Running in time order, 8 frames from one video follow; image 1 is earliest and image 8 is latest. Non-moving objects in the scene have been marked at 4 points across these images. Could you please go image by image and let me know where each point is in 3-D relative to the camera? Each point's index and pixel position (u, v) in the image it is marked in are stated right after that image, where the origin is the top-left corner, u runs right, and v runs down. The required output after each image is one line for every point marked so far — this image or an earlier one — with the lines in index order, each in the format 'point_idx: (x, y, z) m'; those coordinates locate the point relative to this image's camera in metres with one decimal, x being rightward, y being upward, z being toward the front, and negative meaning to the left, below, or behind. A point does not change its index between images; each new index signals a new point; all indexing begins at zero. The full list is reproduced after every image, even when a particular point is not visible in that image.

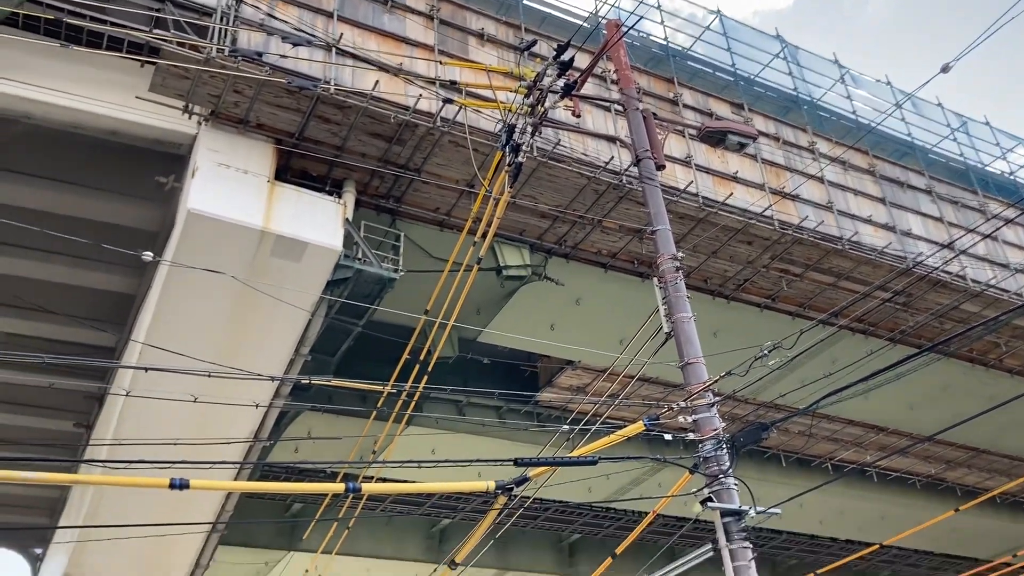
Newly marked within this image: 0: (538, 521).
0: (+0.5, -4.8, +19.0) m
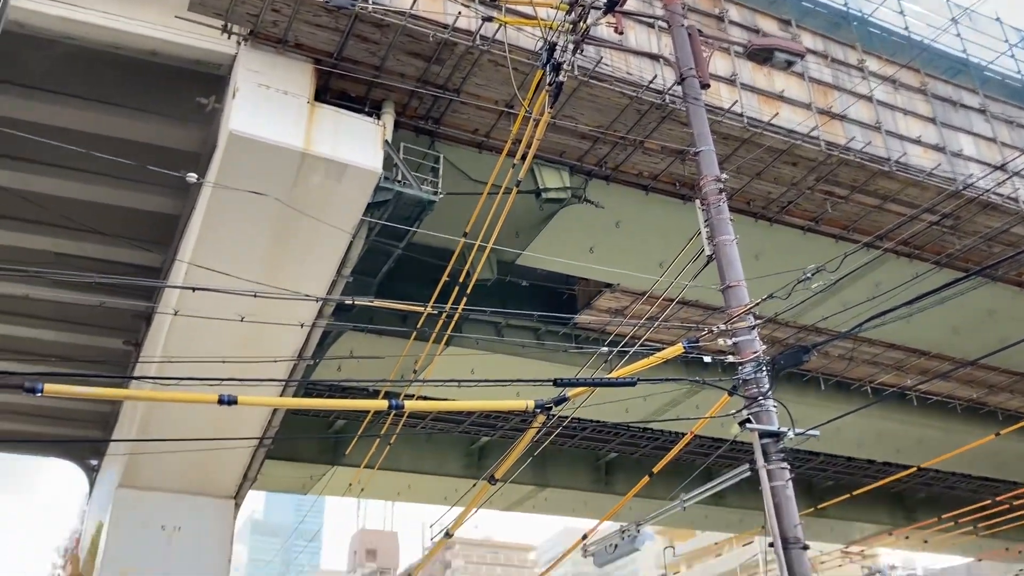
0: (+1.3, -3.2, +19.3) m
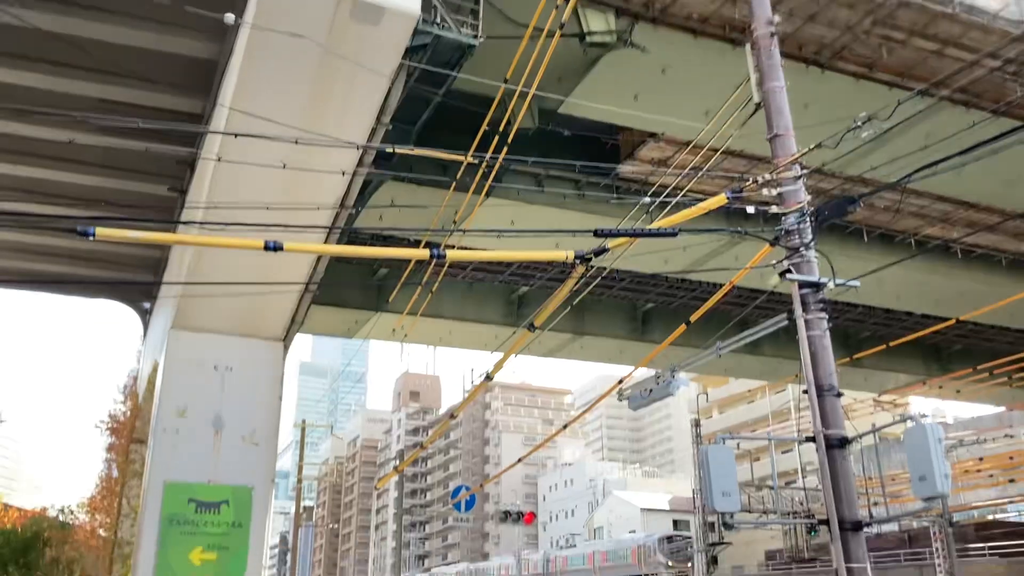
0: (+2.1, 0.0, +19.5) m
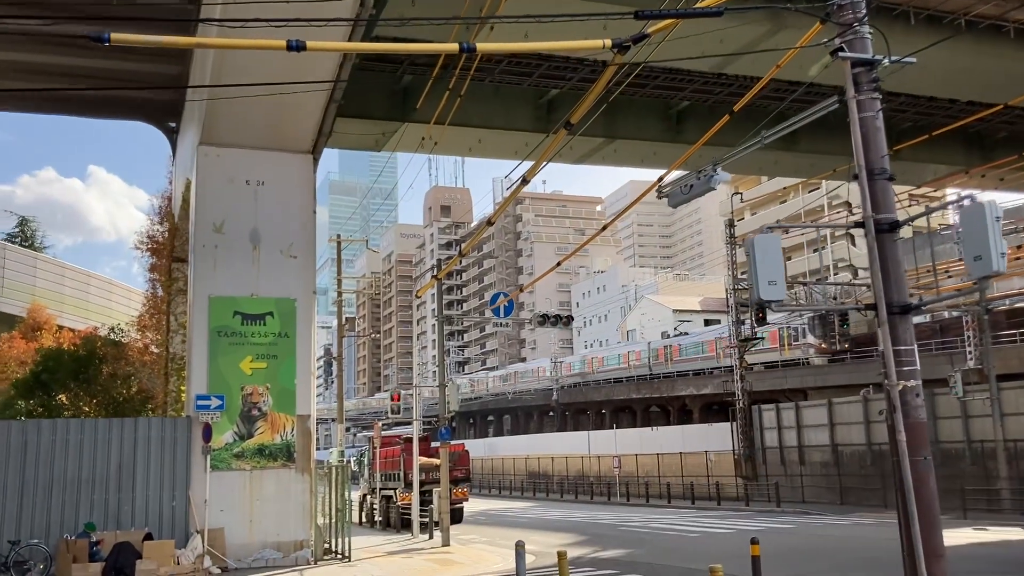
0: (+2.7, +4.0, +18.9) m
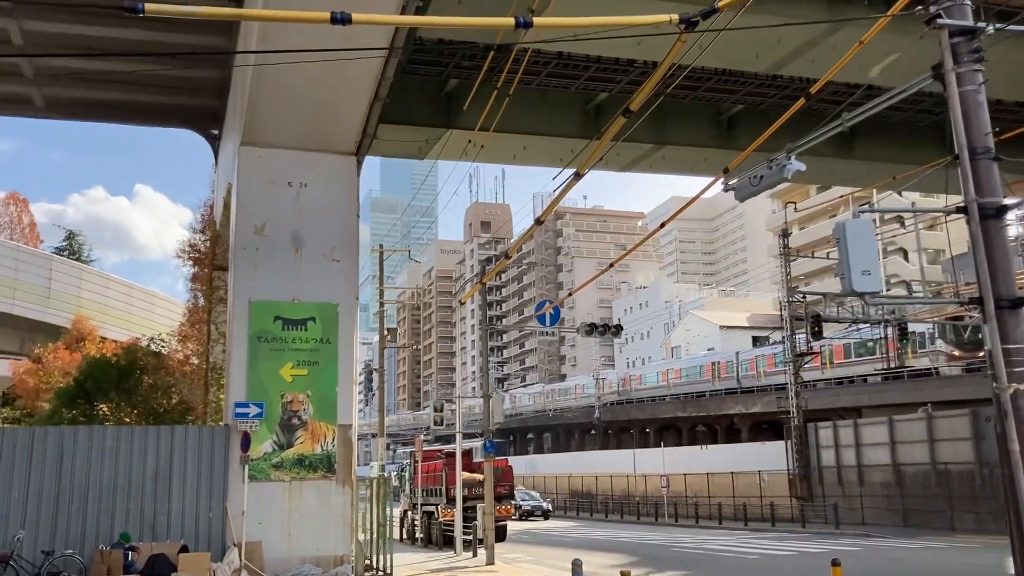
0: (+3.6, +3.8, +18.3) m
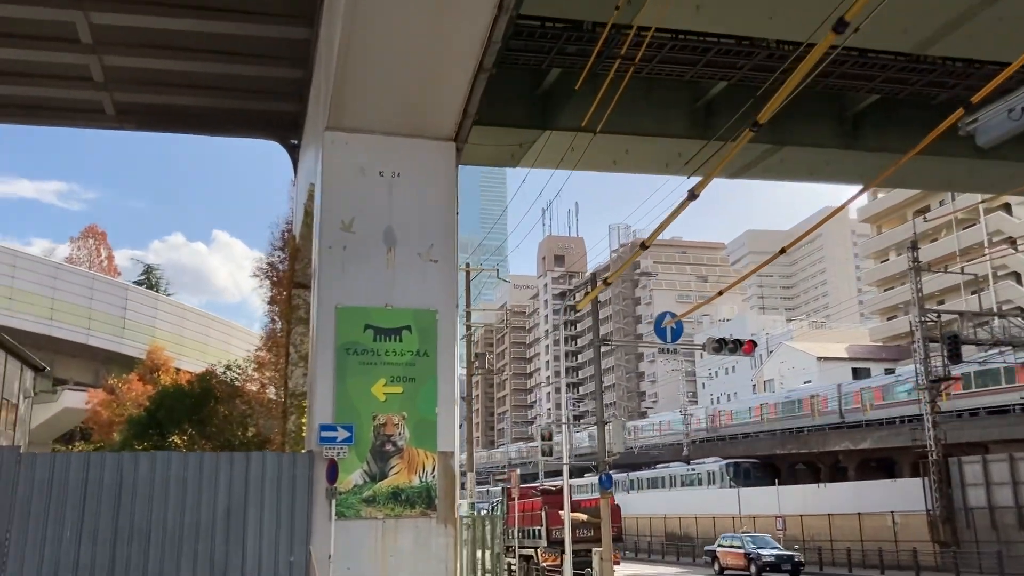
0: (+5.5, +3.6, +16.2) m
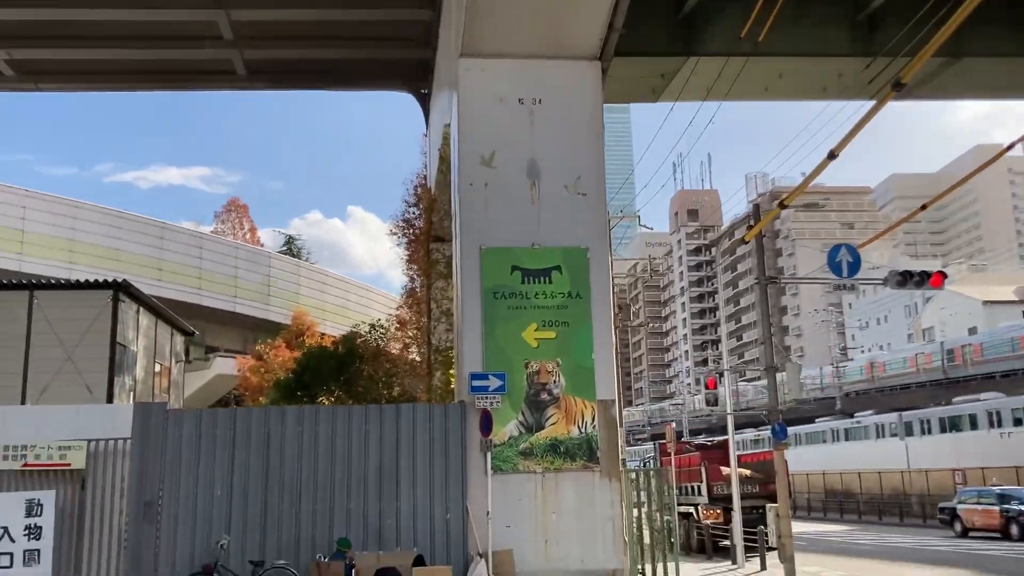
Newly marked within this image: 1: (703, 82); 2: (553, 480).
0: (+7.7, +4.7, +14.2) m
1: (+3.4, +3.6, +16.5) m
2: (+0.4, -2.0, +9.5) m
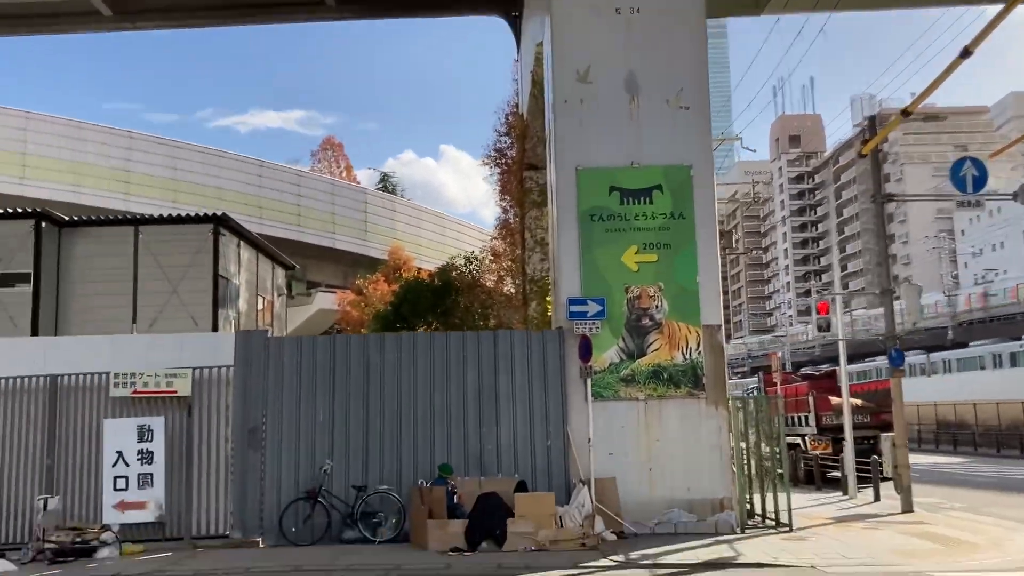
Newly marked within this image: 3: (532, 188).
0: (+8.9, +5.9, +12.7) m
1: (+4.9, +4.9, +15.4) m
2: (+1.4, -1.2, +9.2) m
3: (+0.3, +1.7, +15.9) m
